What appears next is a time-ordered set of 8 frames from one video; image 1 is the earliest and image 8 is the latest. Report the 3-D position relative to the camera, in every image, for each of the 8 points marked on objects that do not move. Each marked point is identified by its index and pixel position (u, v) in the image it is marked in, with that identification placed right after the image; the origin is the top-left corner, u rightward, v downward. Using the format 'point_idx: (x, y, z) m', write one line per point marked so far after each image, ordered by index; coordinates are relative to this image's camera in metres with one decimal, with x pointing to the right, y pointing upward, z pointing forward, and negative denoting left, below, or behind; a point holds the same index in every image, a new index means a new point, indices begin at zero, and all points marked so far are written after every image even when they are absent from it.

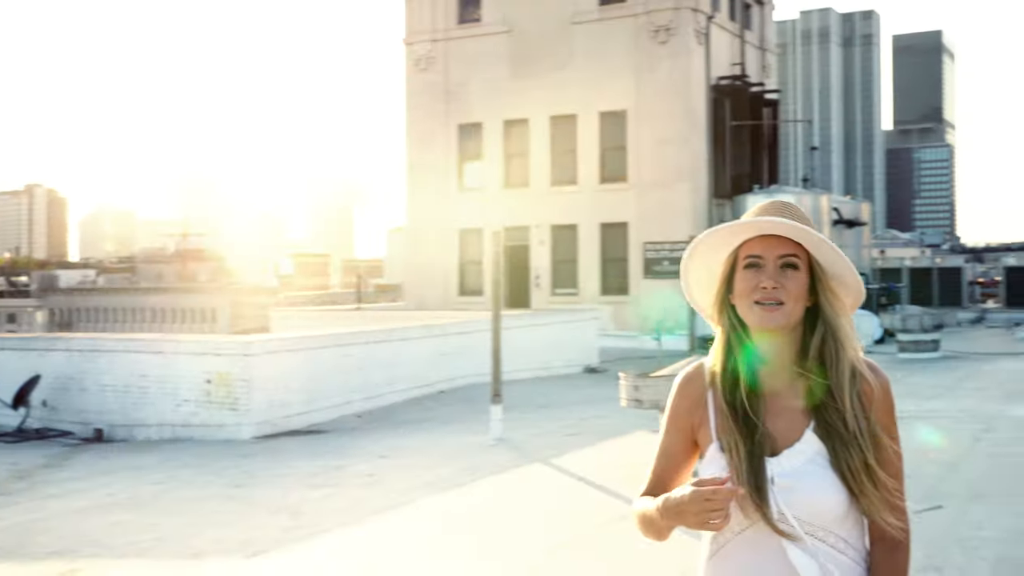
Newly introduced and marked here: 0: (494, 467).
0: (-0.2, -2.0, +9.7) m
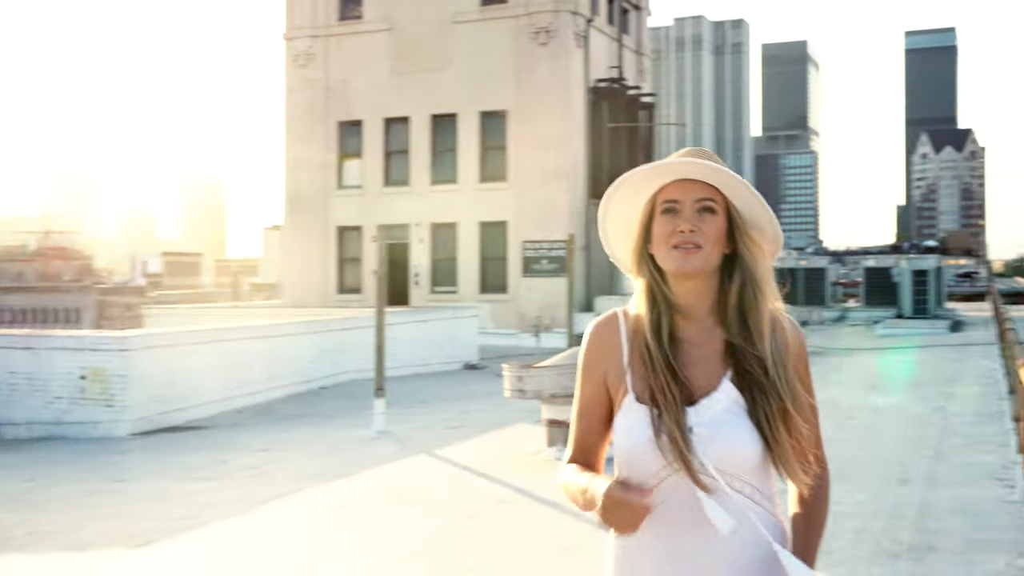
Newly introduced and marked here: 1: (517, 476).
0: (-1.5, -2.0, +9.8) m
1: (+0.2, -1.9, +8.3) m
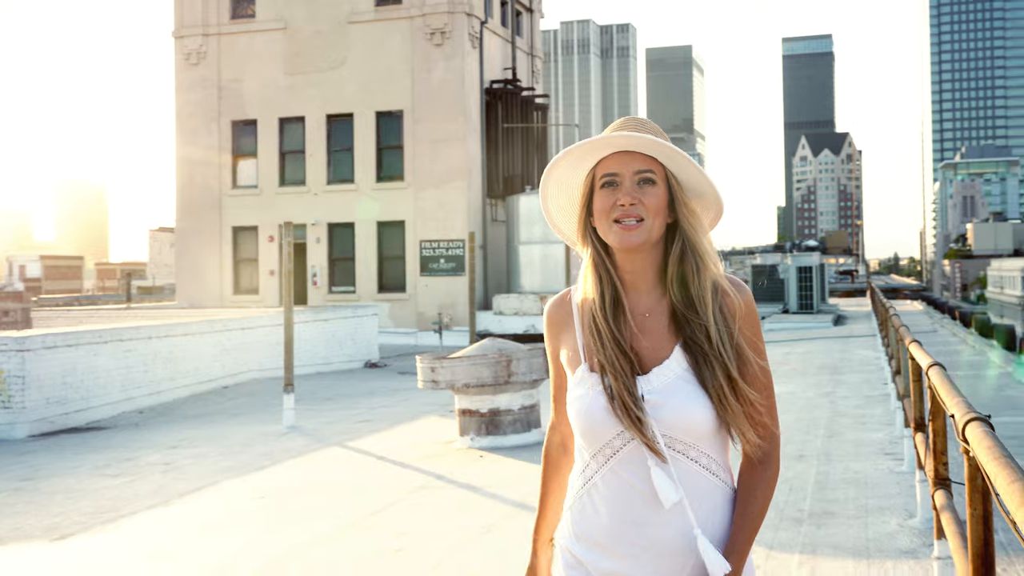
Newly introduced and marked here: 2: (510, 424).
0: (-2.6, -1.9, +10.0) m
1: (-0.8, -1.8, +8.7) m
2: (0.0, -1.5, +9.2) m
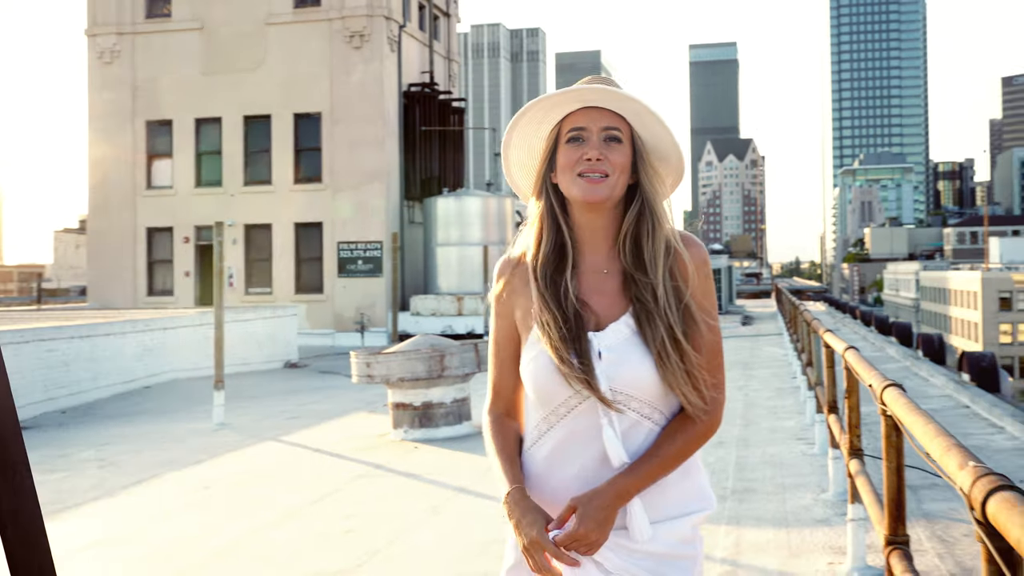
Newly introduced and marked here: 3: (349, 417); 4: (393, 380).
0: (-3.5, -1.9, +10.3) m
1: (-1.5, -1.8, +9.2) m
2: (-0.8, -1.5, +9.8) m
3: (-2.4, -1.9, +12.2) m
4: (-1.4, -1.0, +9.4) m
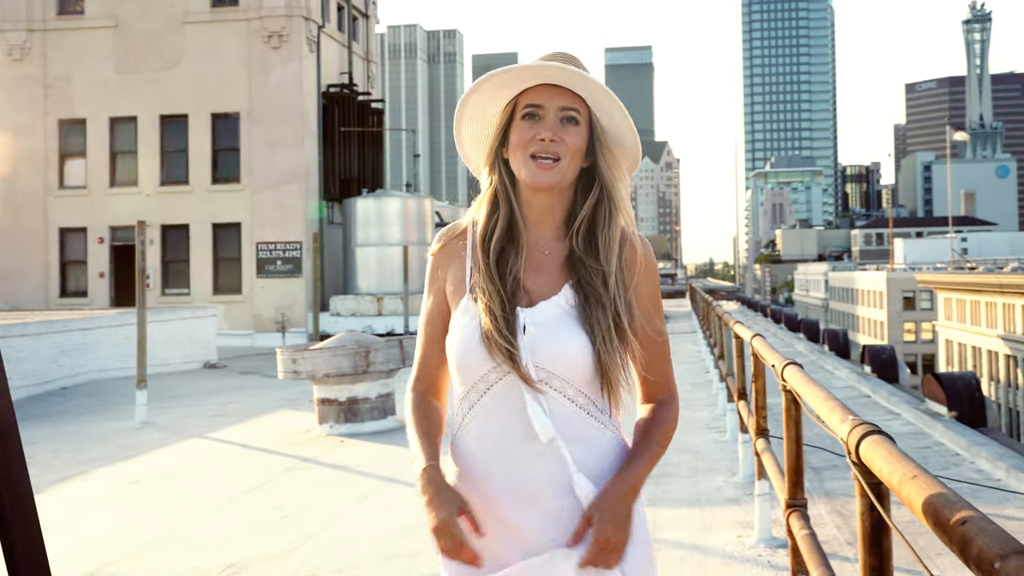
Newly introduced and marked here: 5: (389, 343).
0: (-4.5, -2.0, +10.5) m
1: (-2.5, -1.8, +9.7) m
2: (-1.8, -1.5, +10.3) m
3: (-3.6, -1.9, +12.6) m
4: (-2.3, -1.0, +9.8) m
5: (-1.5, -0.7, +10.1) m
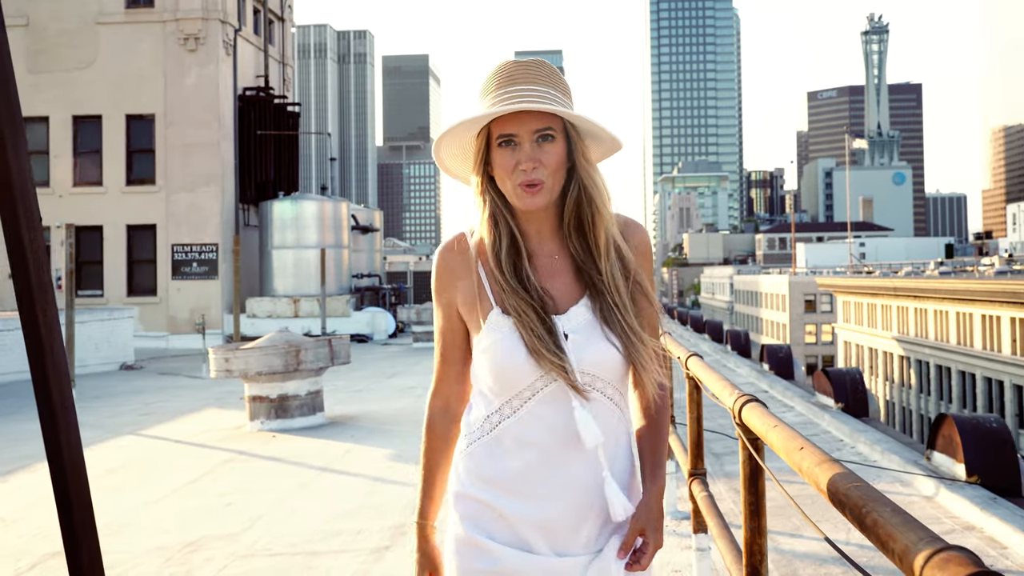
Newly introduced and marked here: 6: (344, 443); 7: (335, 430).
0: (-5.6, -2.0, +11.0) m
1: (-3.4, -1.9, +10.3) m
2: (-2.8, -1.6, +11.0) m
3: (-4.9, -2.0, +13.1) m
4: (-3.3, -1.1, +10.5) m
5: (-2.5, -0.7, +10.8) m
6: (-2.0, -1.8, +10.0) m
7: (-2.3, -1.8, +10.9) m
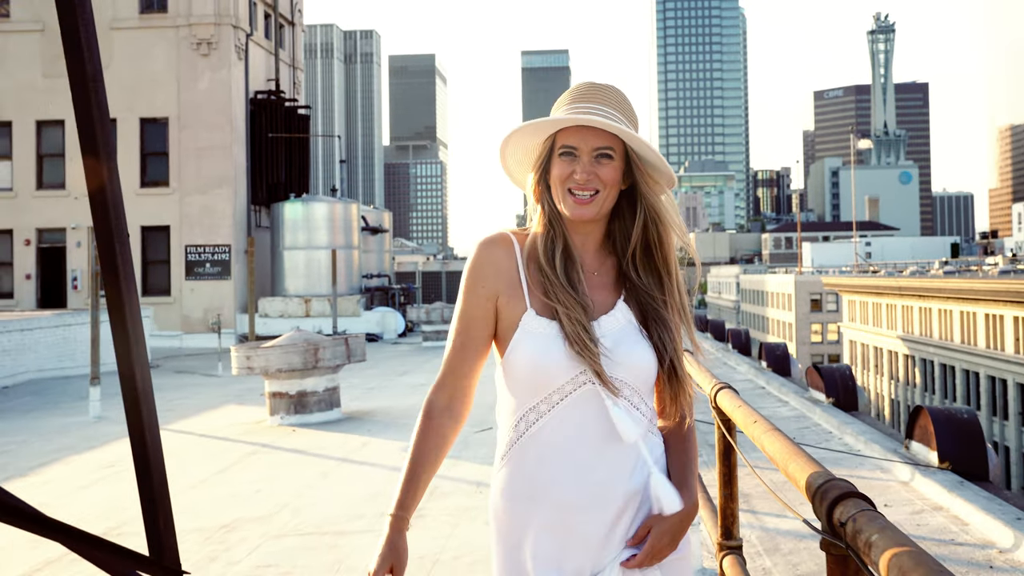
0: (-5.4, -2.0, +11.5) m
1: (-3.3, -1.9, +10.8) m
2: (-2.7, -1.6, +11.5) m
3: (-4.7, -2.0, +13.7) m
4: (-3.2, -1.1, +11.0) m
5: (-2.4, -0.7, +11.3) m
6: (-1.9, -1.9, +10.5) m
7: (-2.2, -1.8, +11.4) m
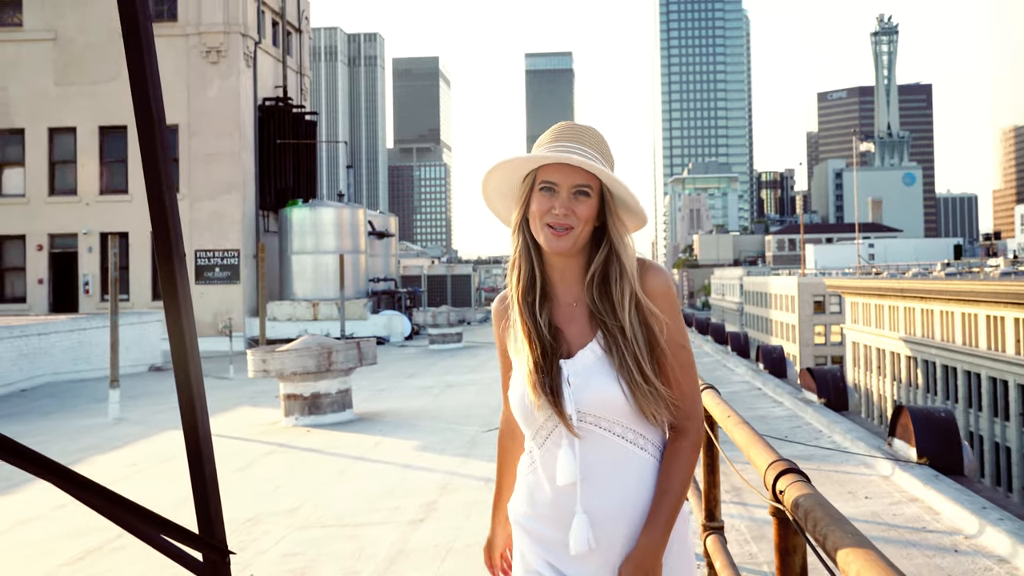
0: (-5.4, -2.1, +12.0) m
1: (-3.3, -2.0, +11.3) m
2: (-2.6, -1.7, +12.0) m
3: (-4.6, -2.1, +14.1) m
4: (-3.1, -1.2, +11.5) m
5: (-2.3, -0.8, +11.8) m
6: (-1.8, -1.9, +10.9) m
7: (-2.1, -1.9, +11.9) m
